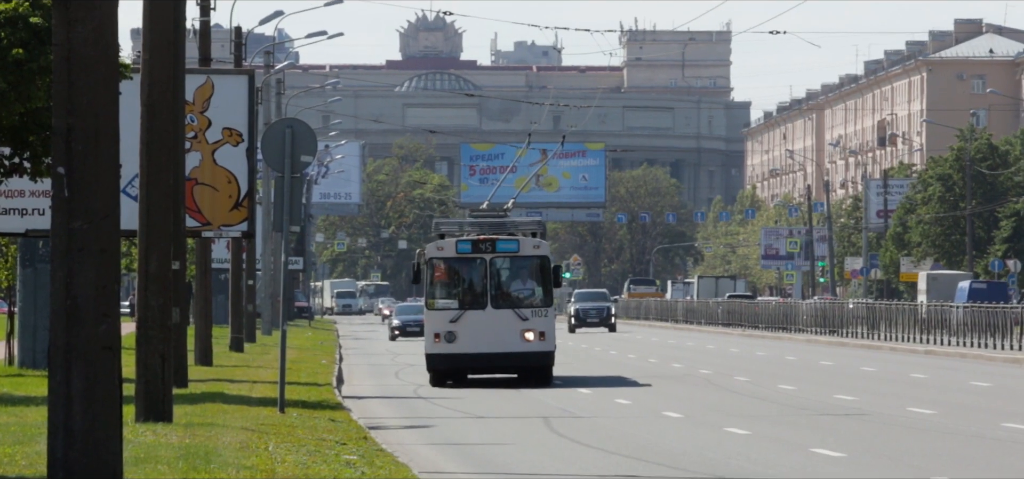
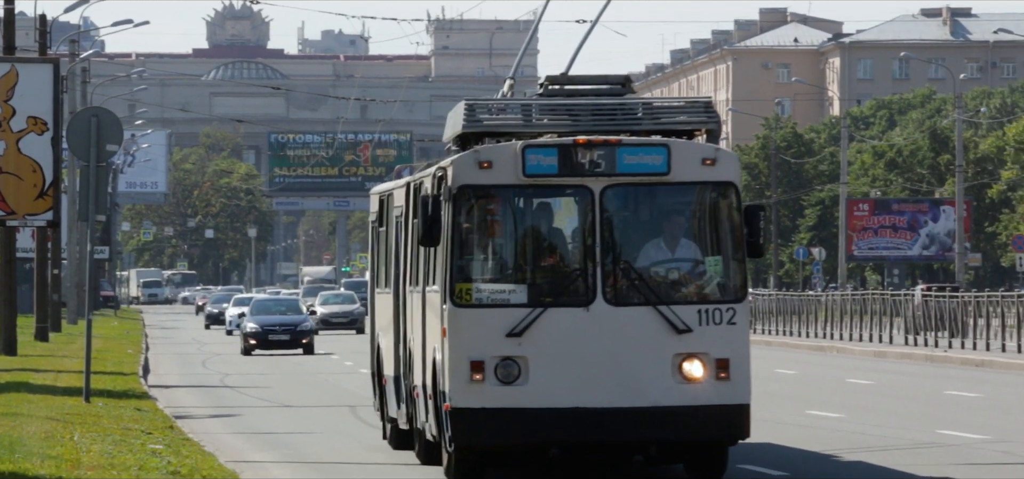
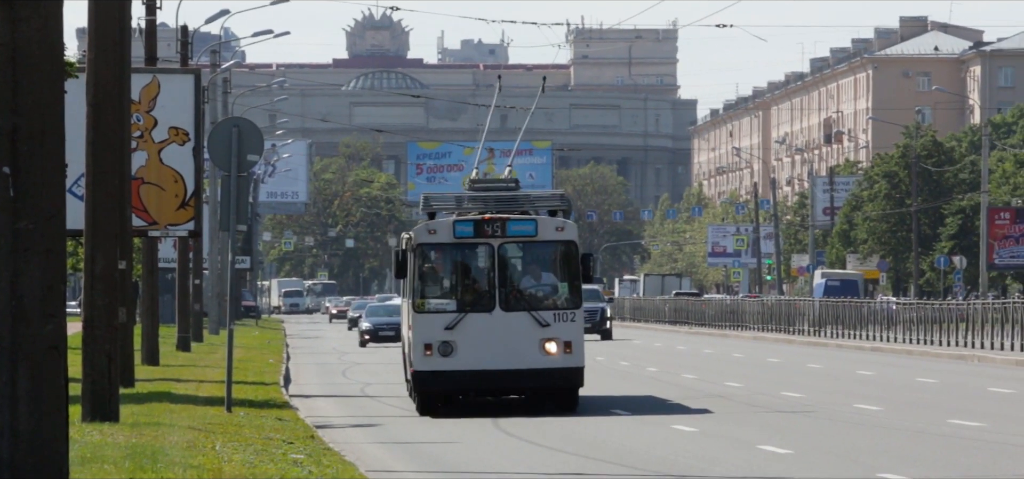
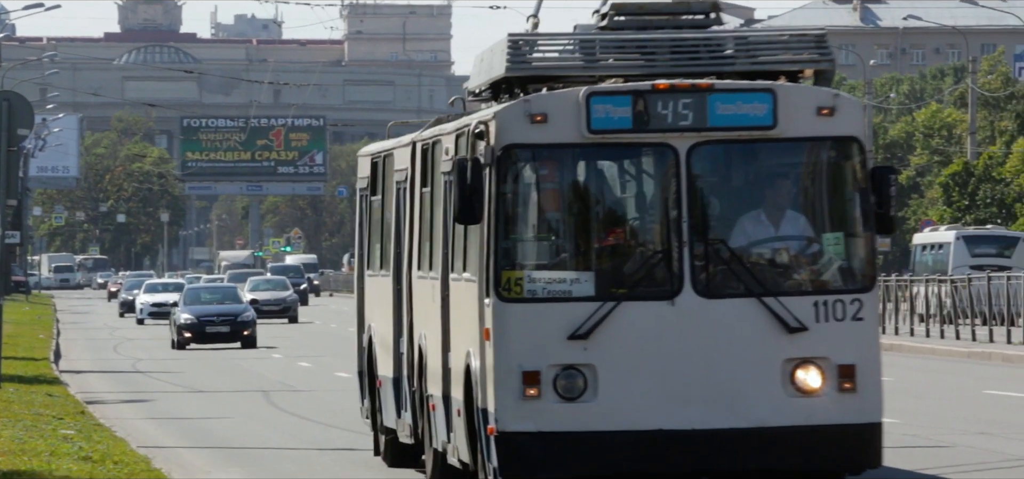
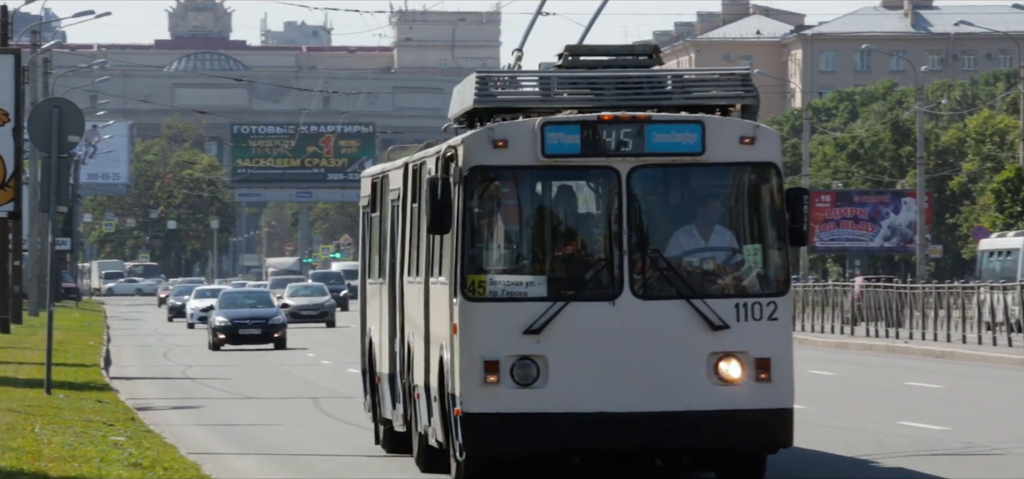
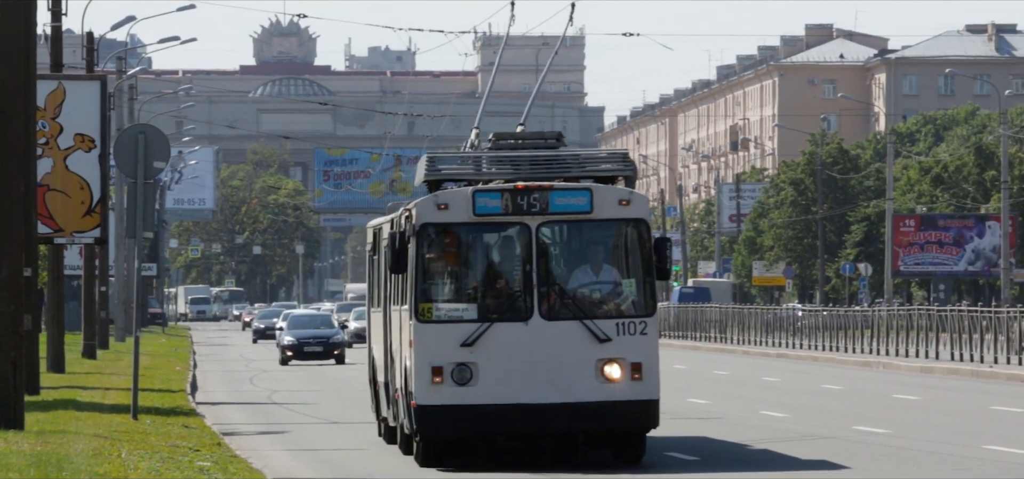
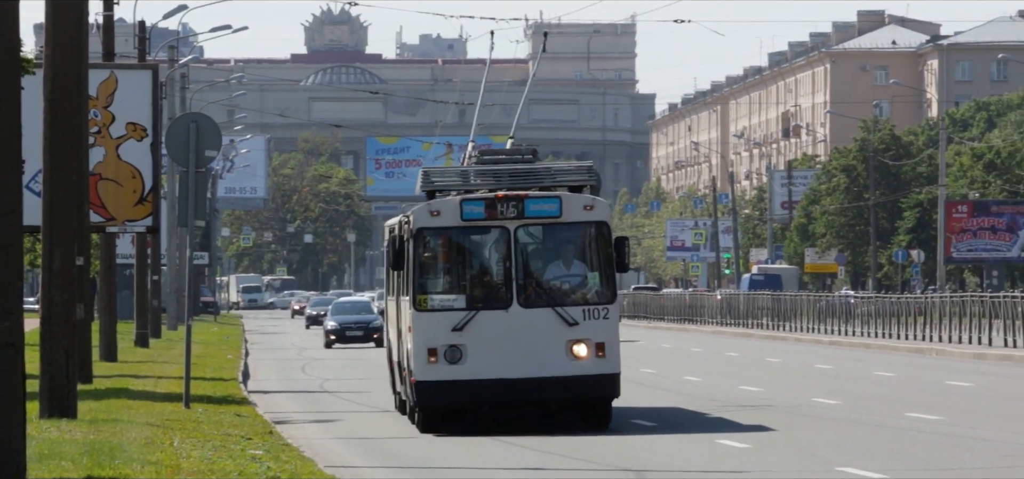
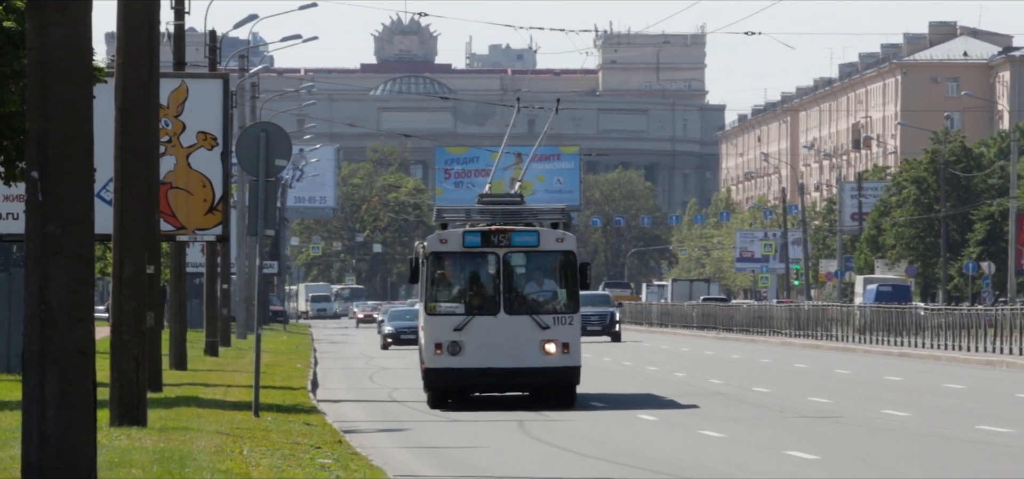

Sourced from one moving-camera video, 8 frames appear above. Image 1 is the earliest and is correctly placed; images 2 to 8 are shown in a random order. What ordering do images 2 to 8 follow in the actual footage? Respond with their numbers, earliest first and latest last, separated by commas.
8, 3, 7, 6, 2, 5, 4
